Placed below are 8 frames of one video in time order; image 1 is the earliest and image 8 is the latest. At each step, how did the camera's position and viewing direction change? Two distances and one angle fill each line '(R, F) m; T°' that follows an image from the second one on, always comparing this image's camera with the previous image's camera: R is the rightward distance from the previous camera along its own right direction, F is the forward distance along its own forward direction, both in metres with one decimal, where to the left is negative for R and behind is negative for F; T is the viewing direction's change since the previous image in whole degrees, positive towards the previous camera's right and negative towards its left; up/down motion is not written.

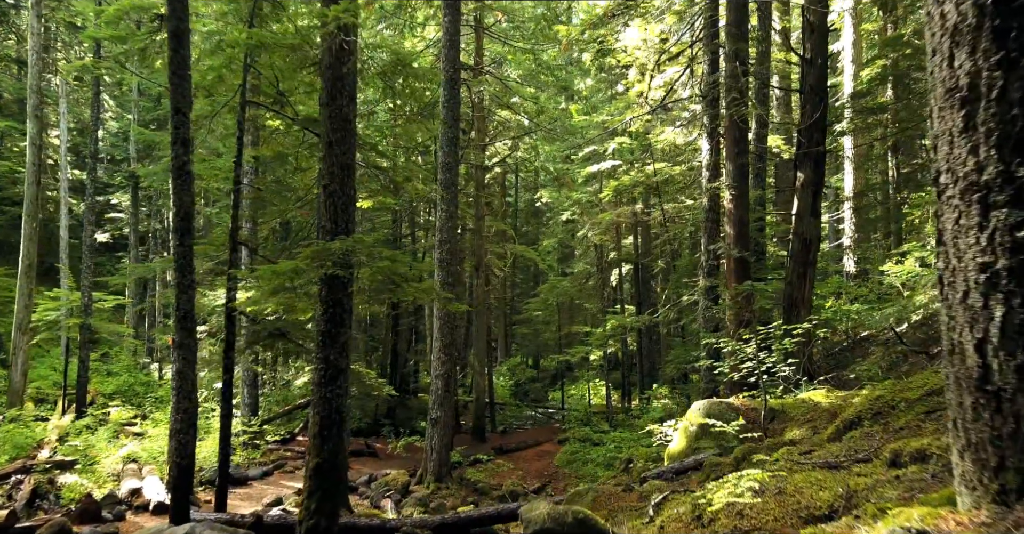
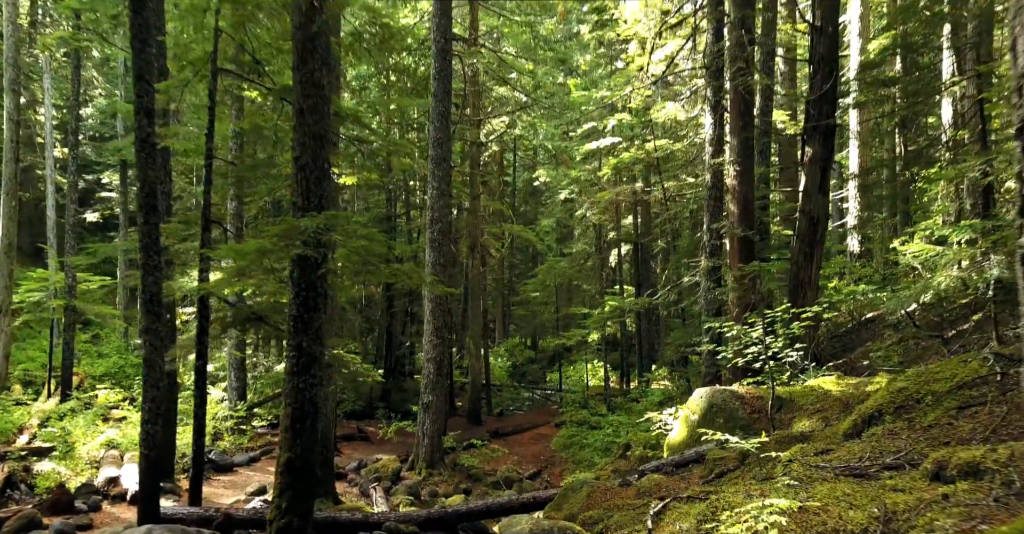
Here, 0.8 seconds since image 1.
(+0.1, +0.6) m; 0°
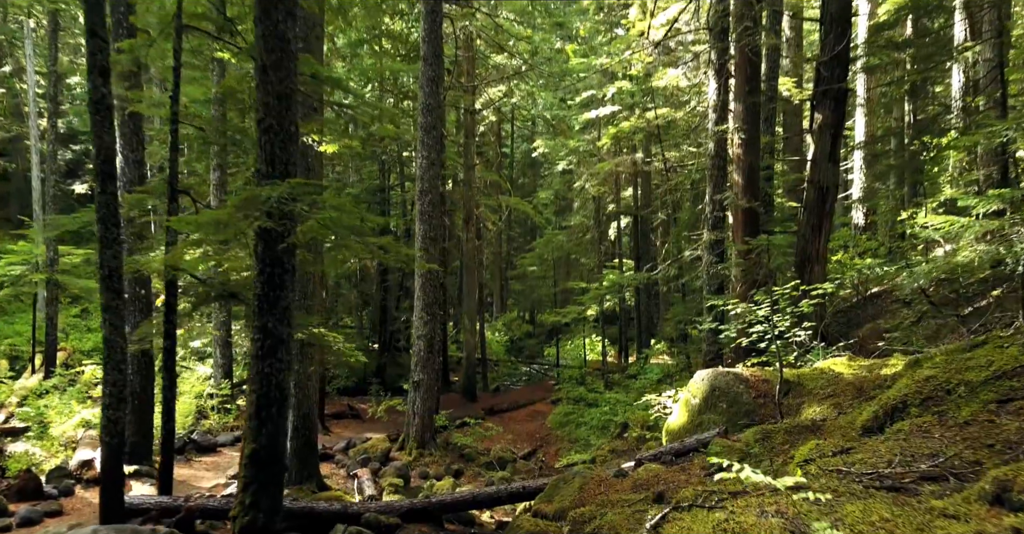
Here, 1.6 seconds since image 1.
(+0.1, +0.7) m; 0°
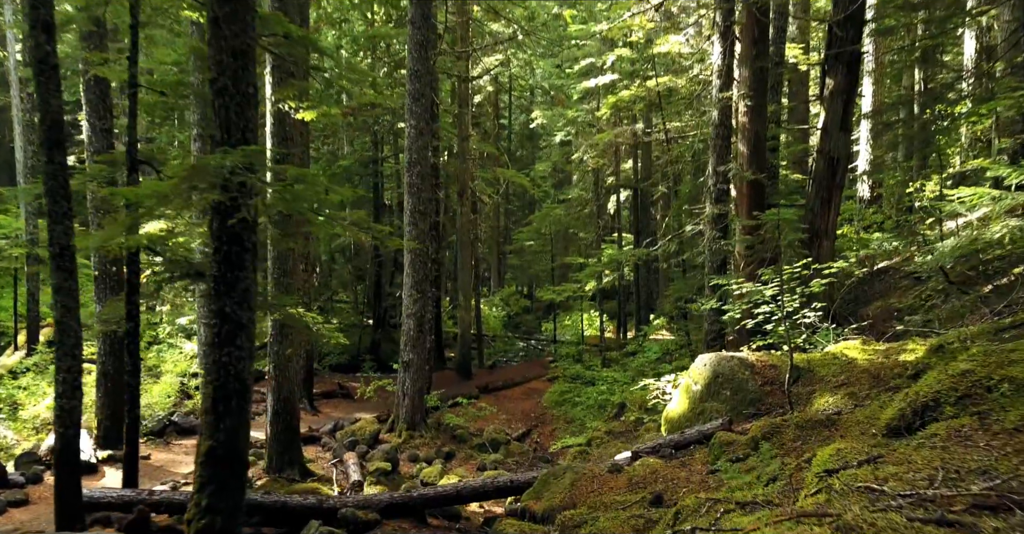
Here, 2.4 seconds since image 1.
(+0.1, +0.7) m; 0°
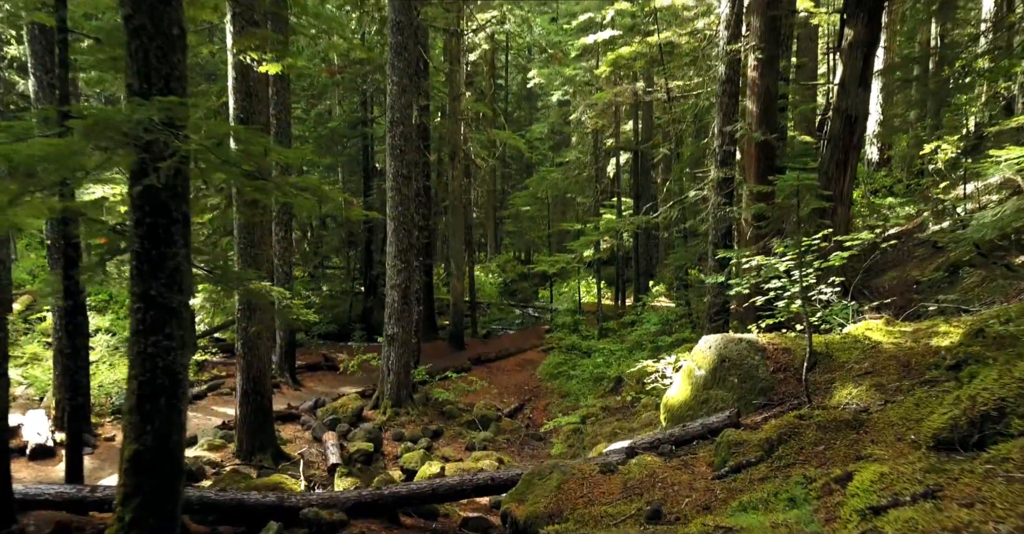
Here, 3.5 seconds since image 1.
(+0.2, +0.9) m; 0°
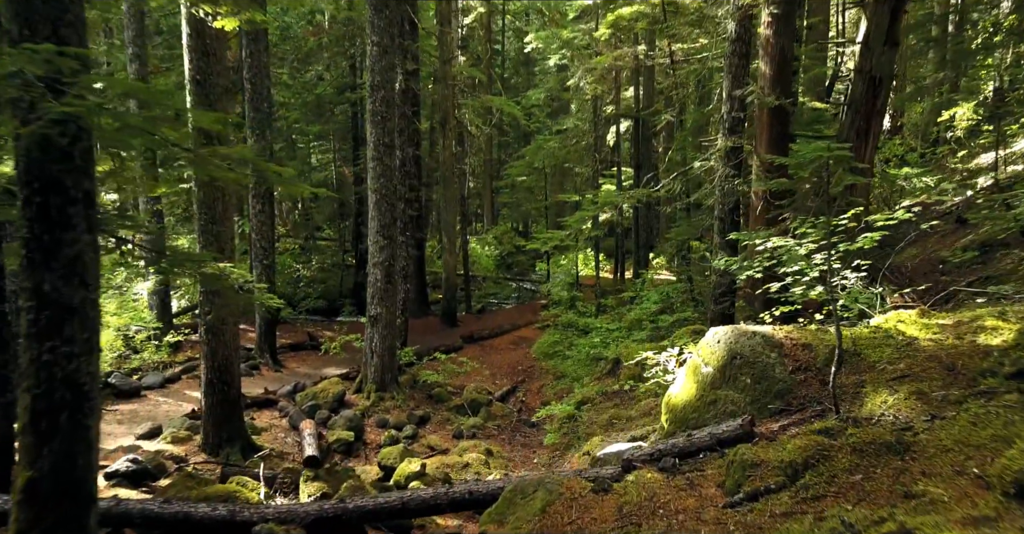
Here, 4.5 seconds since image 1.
(+0.1, +1.0) m; 0°
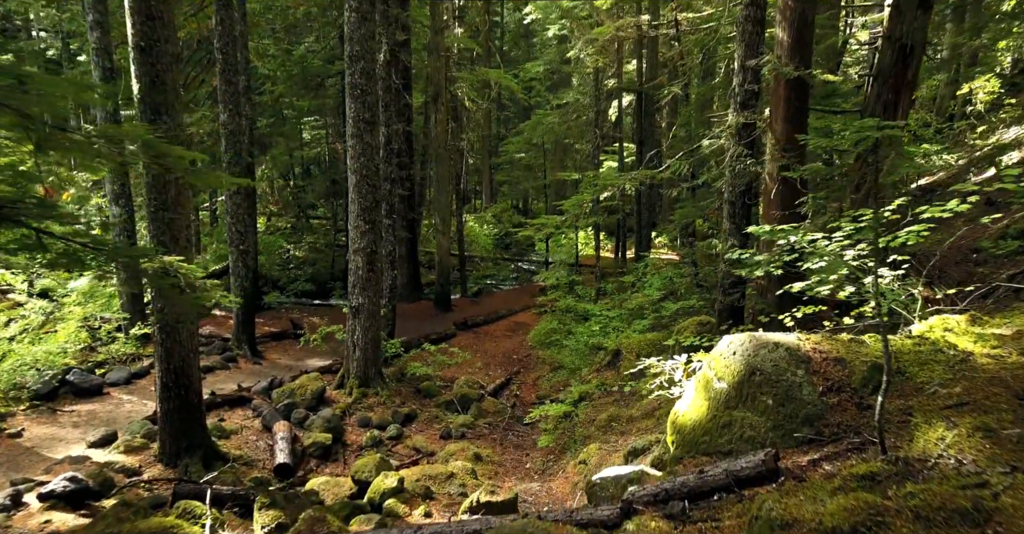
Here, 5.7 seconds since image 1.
(+0.2, +1.0) m; 0°
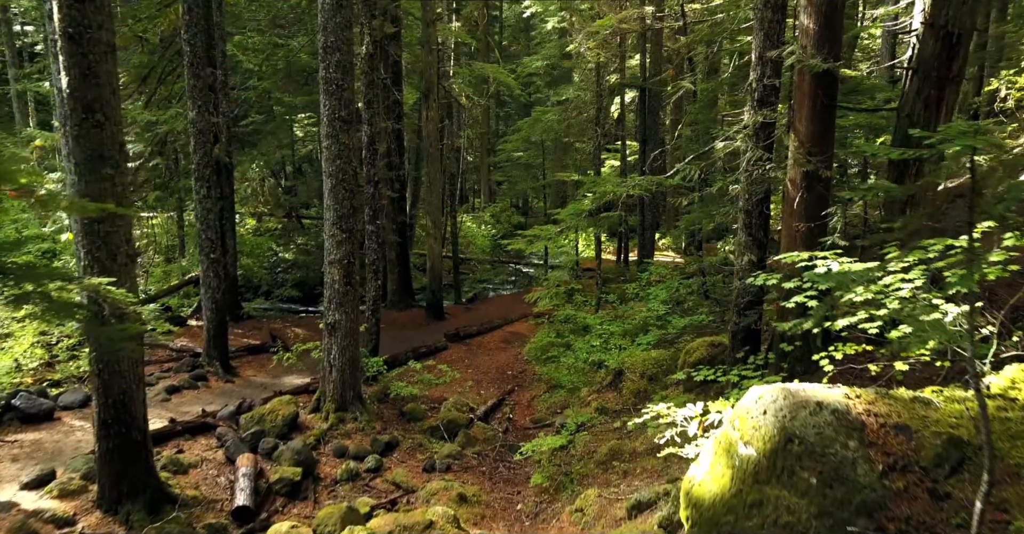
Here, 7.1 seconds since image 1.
(+0.1, +1.2) m; 0°
